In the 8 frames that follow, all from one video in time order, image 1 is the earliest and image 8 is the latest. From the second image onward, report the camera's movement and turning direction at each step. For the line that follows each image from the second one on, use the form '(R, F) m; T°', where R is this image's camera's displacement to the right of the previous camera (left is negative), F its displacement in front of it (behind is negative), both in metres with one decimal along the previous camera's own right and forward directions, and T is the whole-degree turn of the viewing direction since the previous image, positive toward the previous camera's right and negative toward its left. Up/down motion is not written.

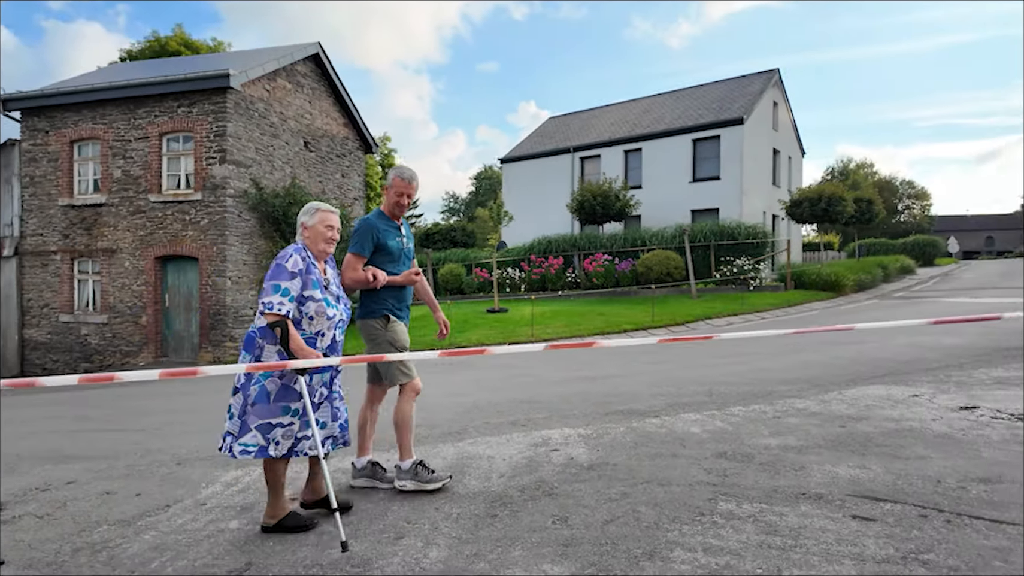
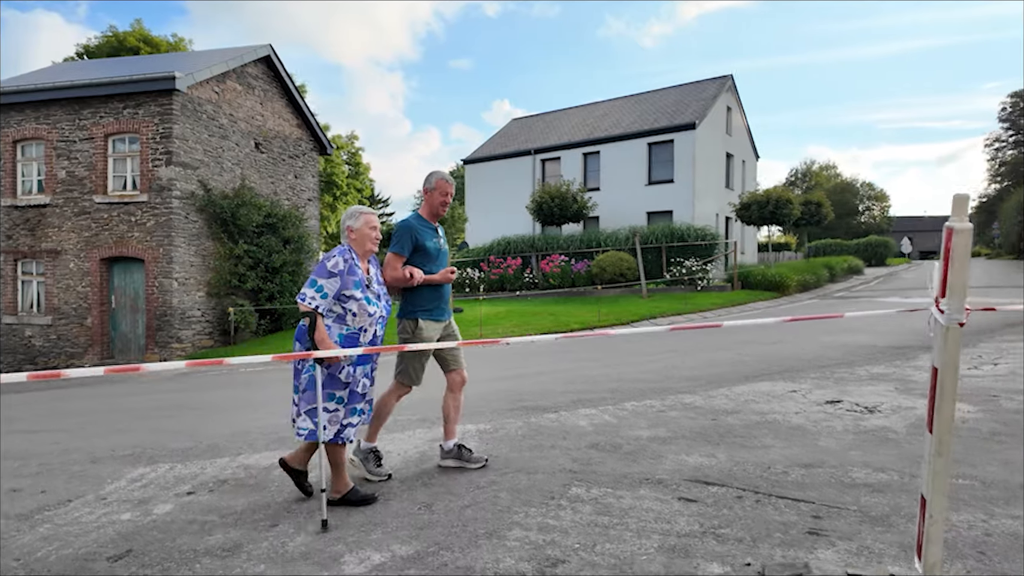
(+0.6, -0.3) m; +2°
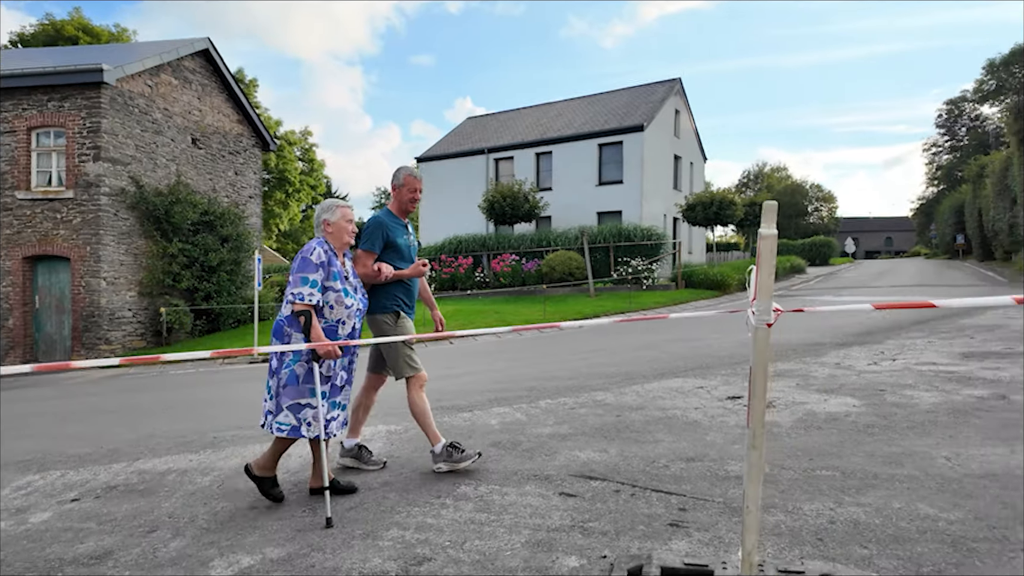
(+0.5, -0.1) m; +4°
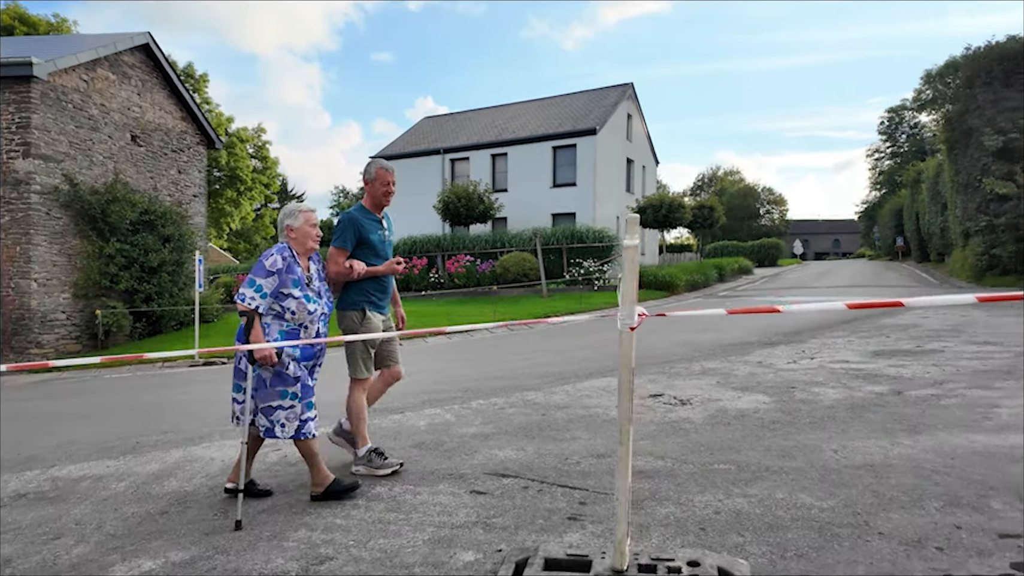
(+0.3, -0.1) m; +4°
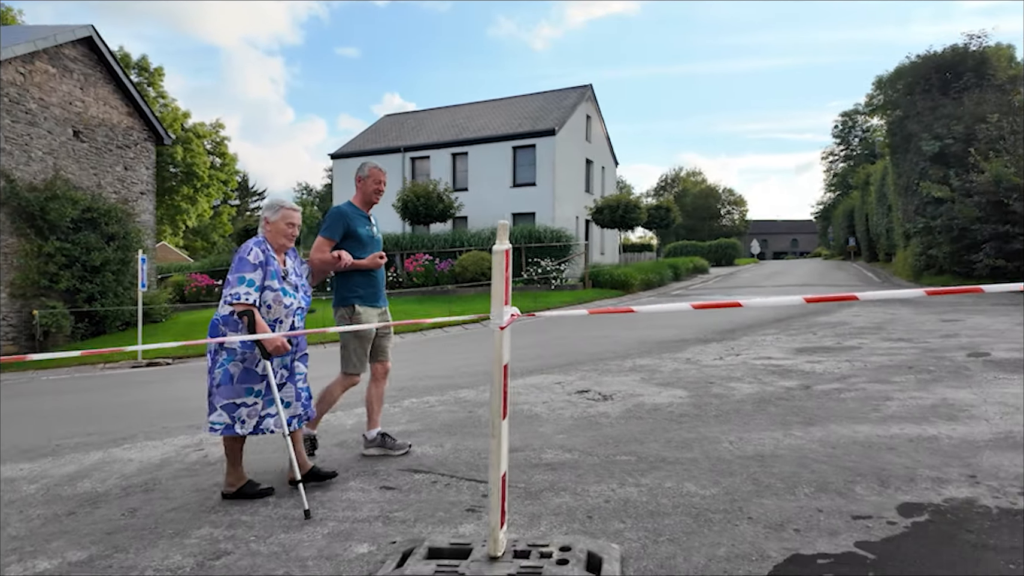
(+0.4, -0.1) m; +3°
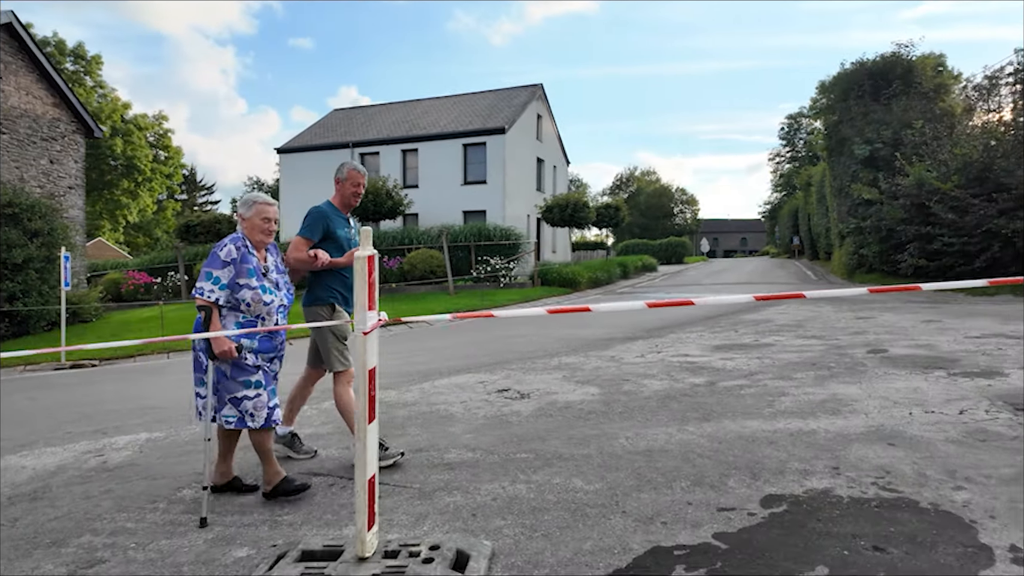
(+0.4, -0.1) m; +4°
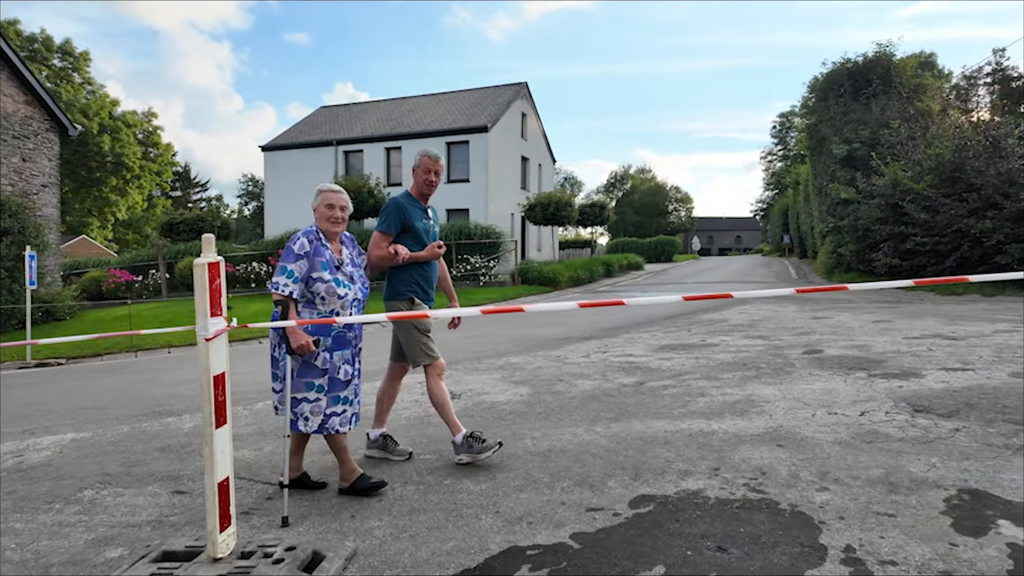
(+0.6, -0.1) m; 0°
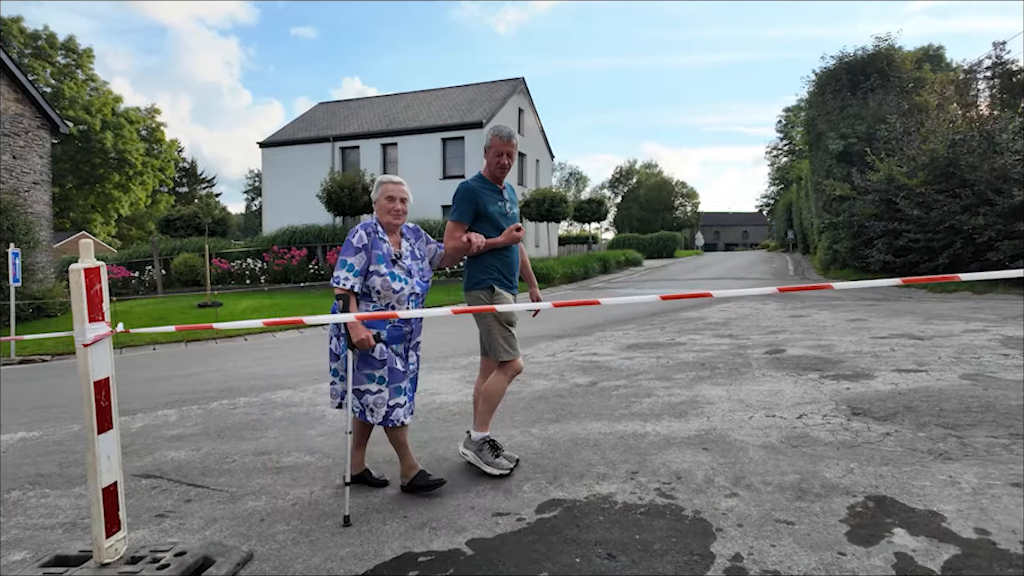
(+0.5, 0.0) m; -1°
